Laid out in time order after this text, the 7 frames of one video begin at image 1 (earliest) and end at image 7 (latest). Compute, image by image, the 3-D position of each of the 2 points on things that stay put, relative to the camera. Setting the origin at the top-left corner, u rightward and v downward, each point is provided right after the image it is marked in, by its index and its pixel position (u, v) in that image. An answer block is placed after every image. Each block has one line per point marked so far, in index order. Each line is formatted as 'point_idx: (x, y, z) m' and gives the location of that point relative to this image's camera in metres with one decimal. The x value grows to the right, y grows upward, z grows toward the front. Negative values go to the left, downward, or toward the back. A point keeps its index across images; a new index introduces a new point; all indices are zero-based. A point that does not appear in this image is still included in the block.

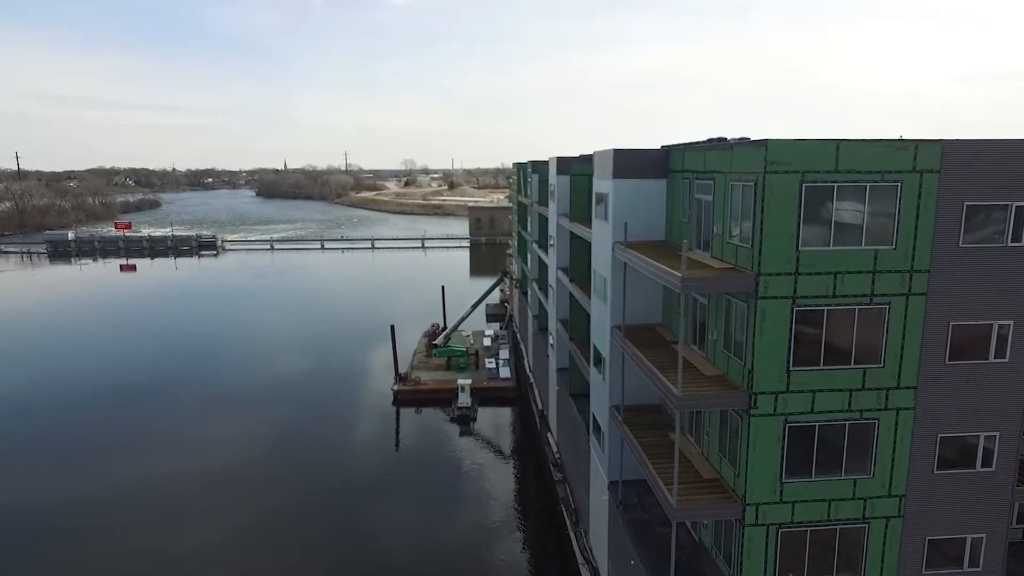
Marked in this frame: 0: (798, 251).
0: (+5.3, +0.7, +11.9) m
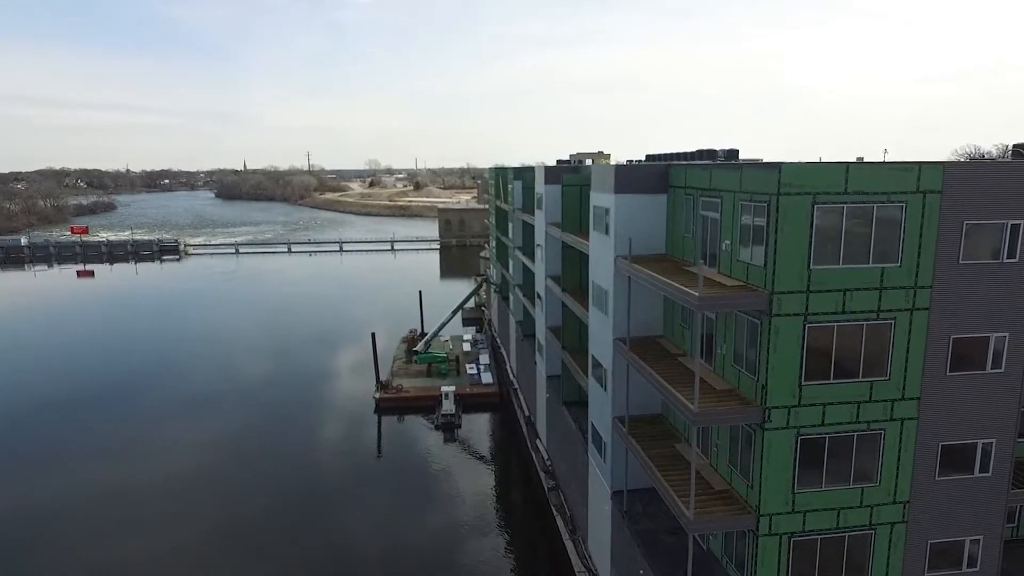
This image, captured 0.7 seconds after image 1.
0: (+5.6, +0.3, +12.3) m
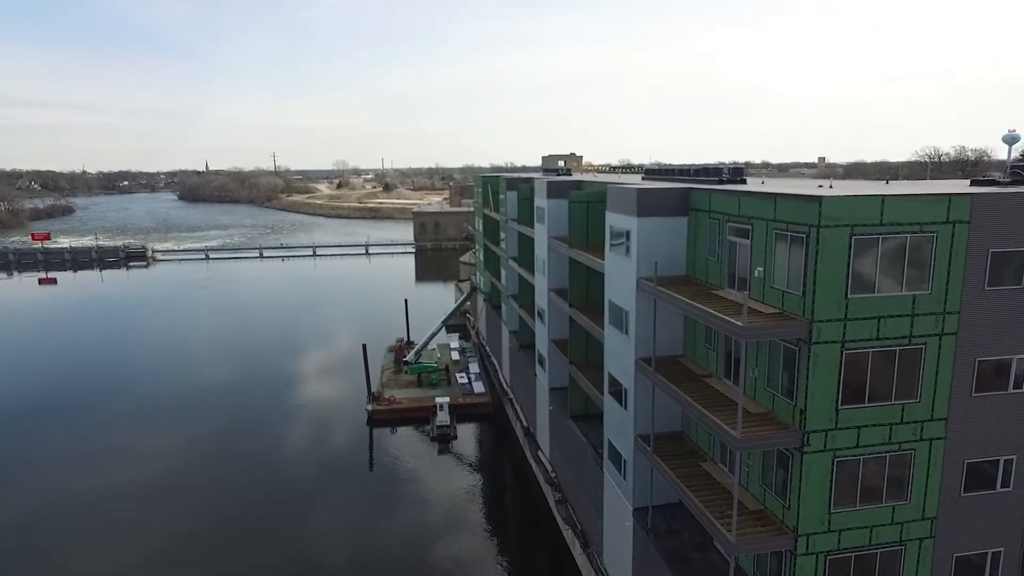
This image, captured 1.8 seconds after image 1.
0: (+6.6, -0.2, +12.7) m
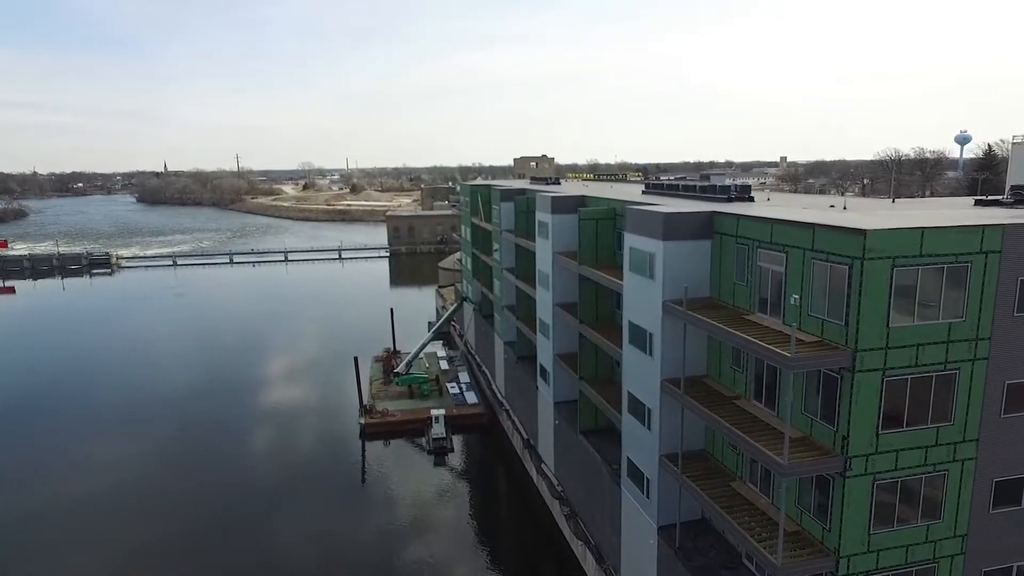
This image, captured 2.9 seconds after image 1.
0: (+7.6, -0.8, +13.0) m
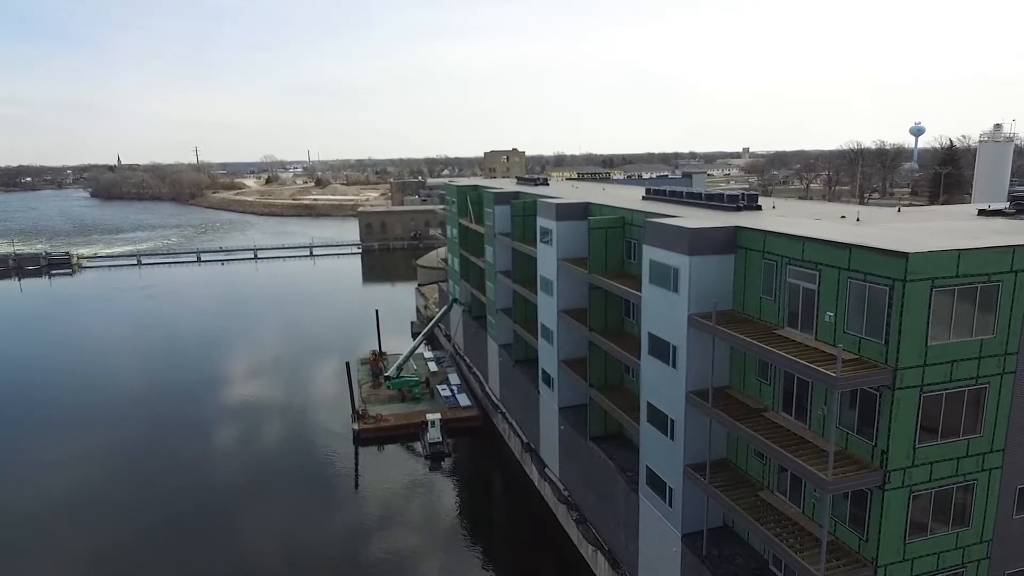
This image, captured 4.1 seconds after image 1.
0: (+8.6, -1.2, +13.5) m
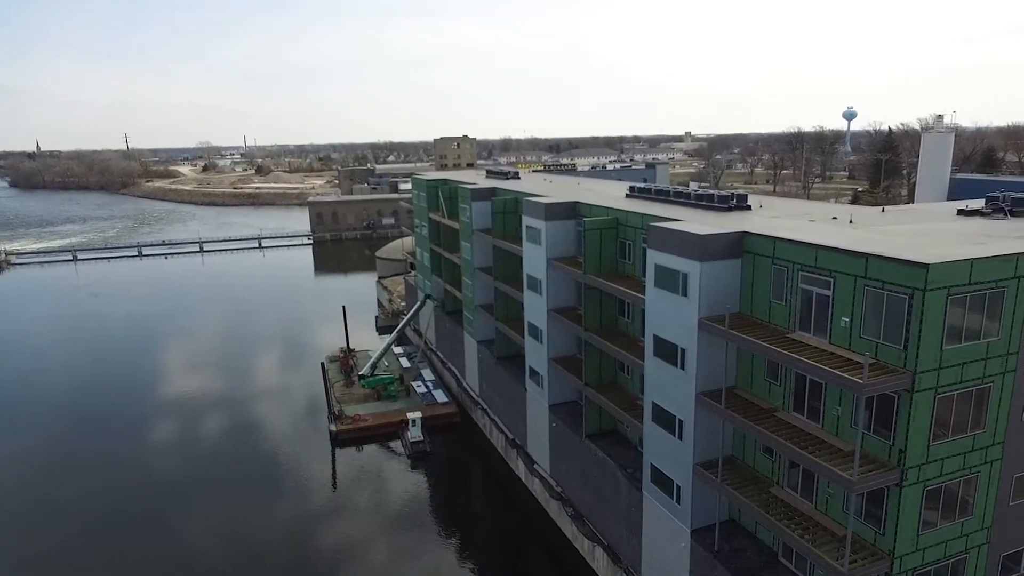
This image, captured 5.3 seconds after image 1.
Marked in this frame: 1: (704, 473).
0: (+9.4, -1.4, +14.2) m
1: (+5.7, -5.5, +19.5) m
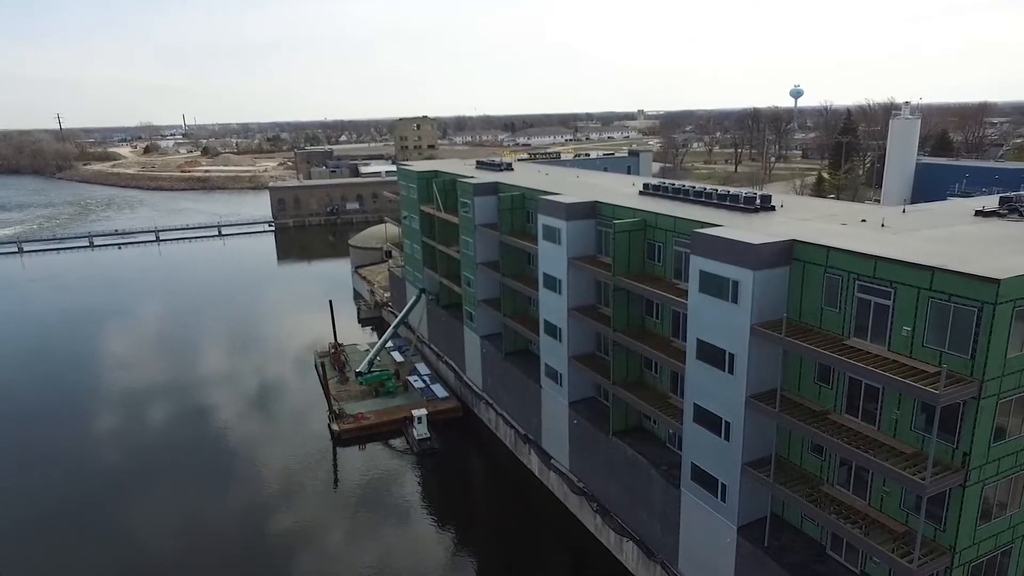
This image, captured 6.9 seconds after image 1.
0: (+11.4, -1.6, +15.0) m
1: (+7.4, -5.7, +20.1) m
